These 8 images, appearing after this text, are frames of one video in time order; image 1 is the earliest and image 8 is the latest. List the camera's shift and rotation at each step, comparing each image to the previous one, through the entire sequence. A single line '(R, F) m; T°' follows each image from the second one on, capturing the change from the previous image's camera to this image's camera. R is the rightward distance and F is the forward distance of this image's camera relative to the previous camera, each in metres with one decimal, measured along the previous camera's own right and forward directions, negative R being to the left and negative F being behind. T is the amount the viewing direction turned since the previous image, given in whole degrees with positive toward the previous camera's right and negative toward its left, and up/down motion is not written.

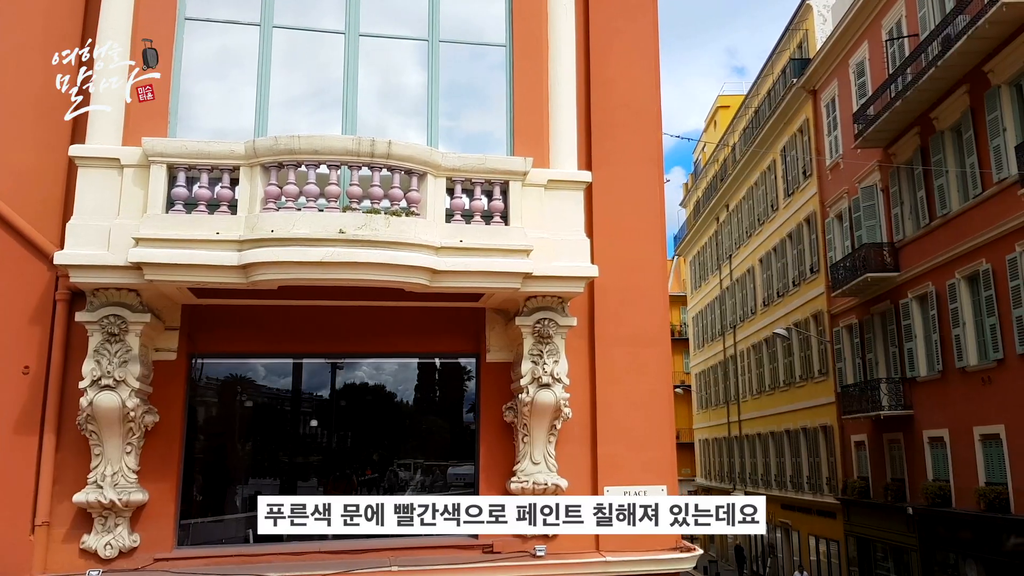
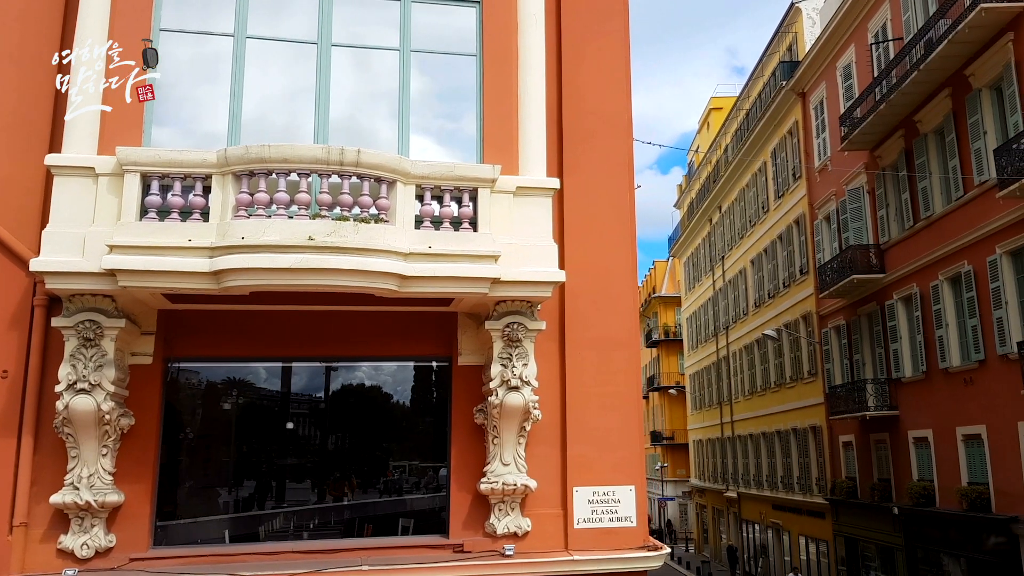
(+0.3, -0.2) m; 0°
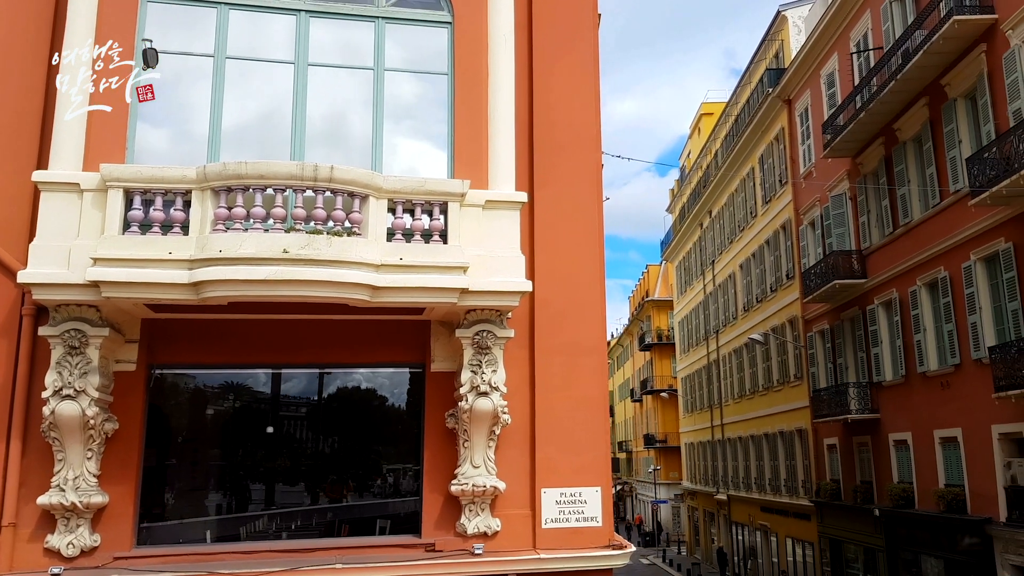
(+0.3, -0.4) m; 0°
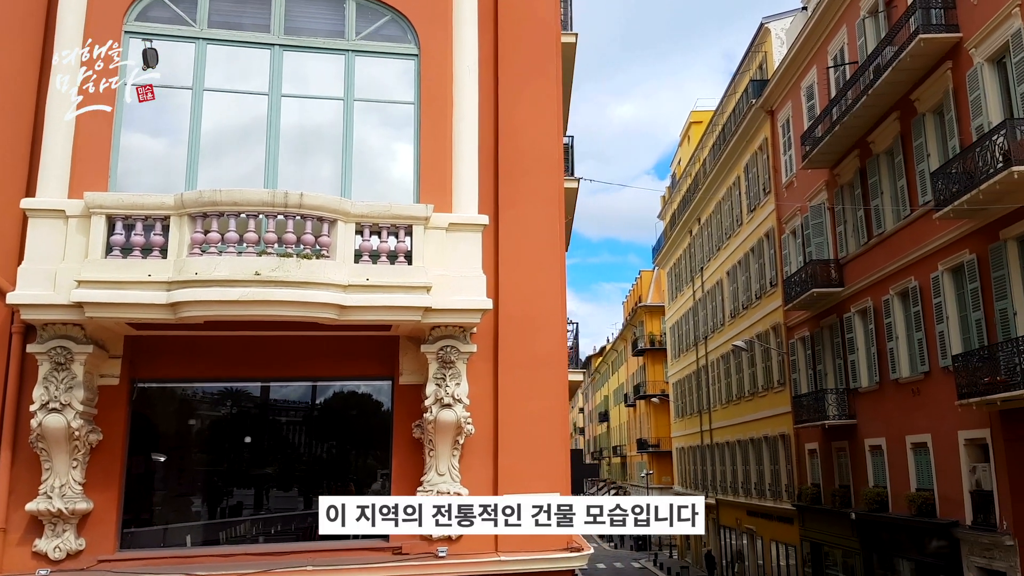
(+0.4, -0.5) m; 0°
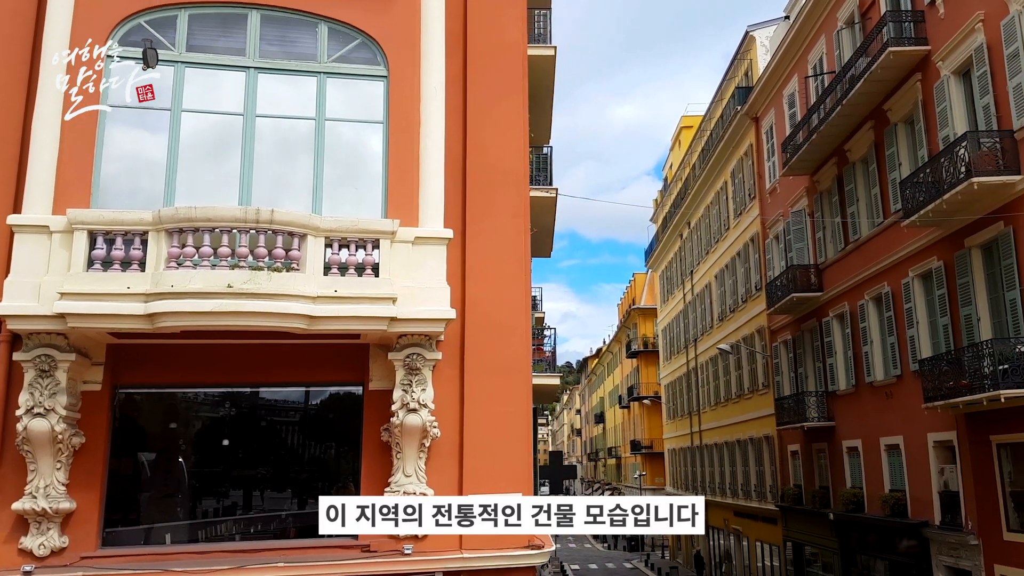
(+0.4, -0.5) m; 0°
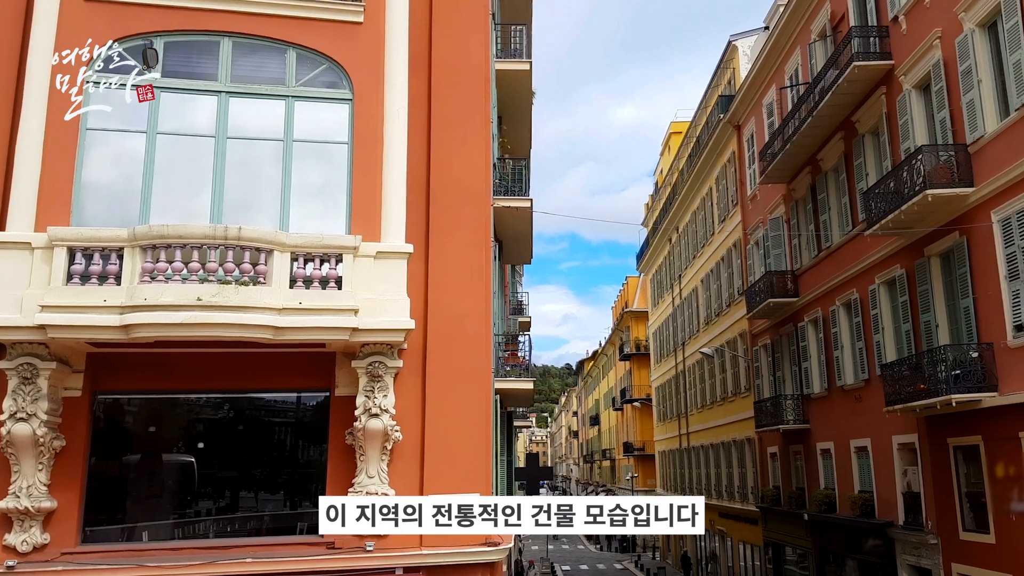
(+0.5, -0.6) m; 0°
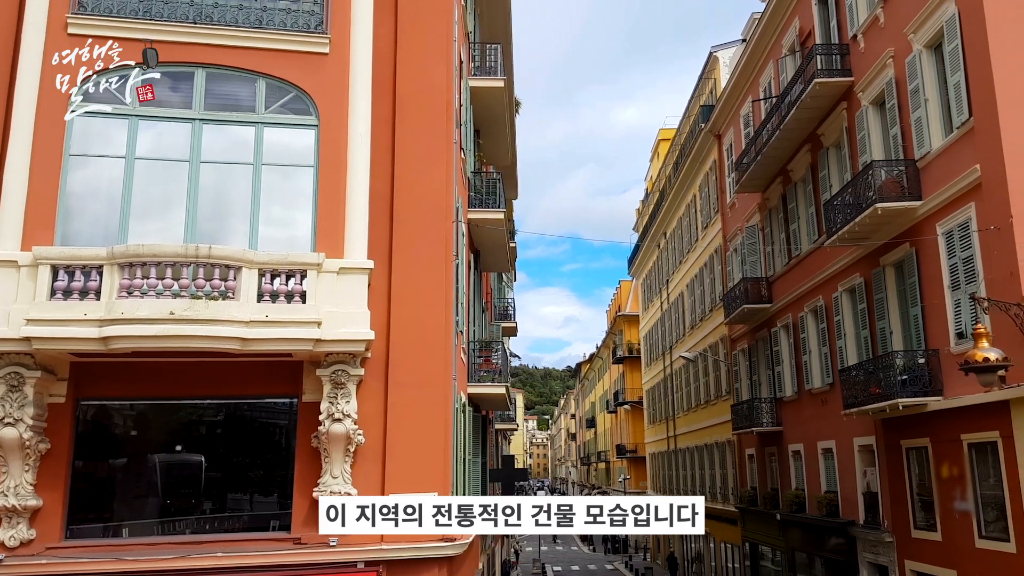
(+0.6, -0.8) m; 0°
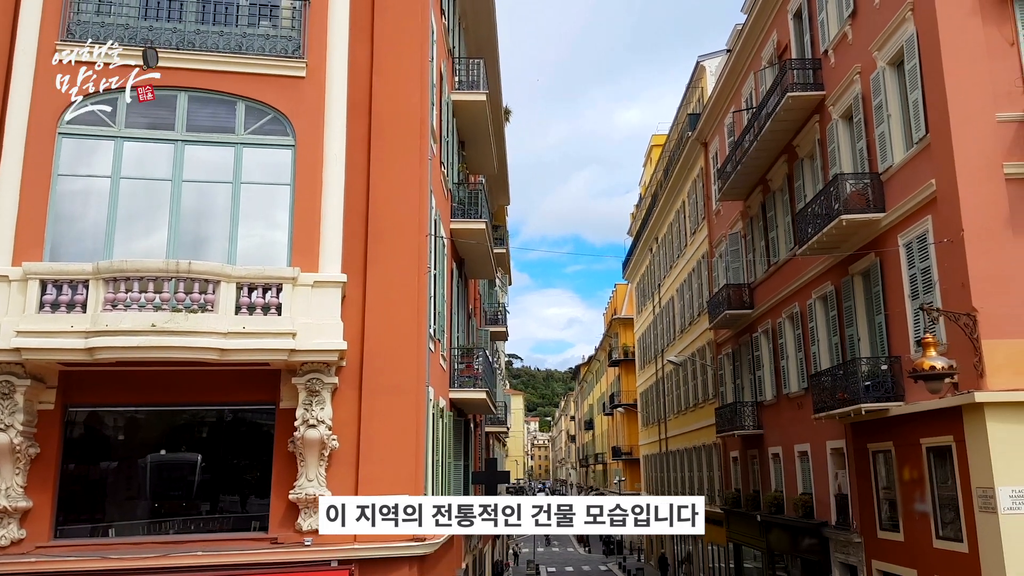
(+0.5, -0.6) m; 0°
